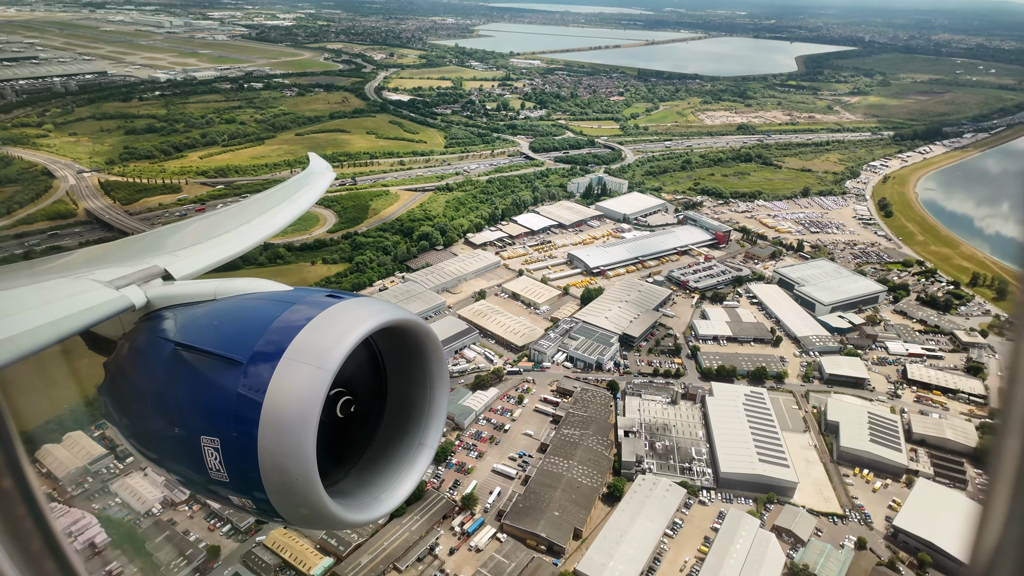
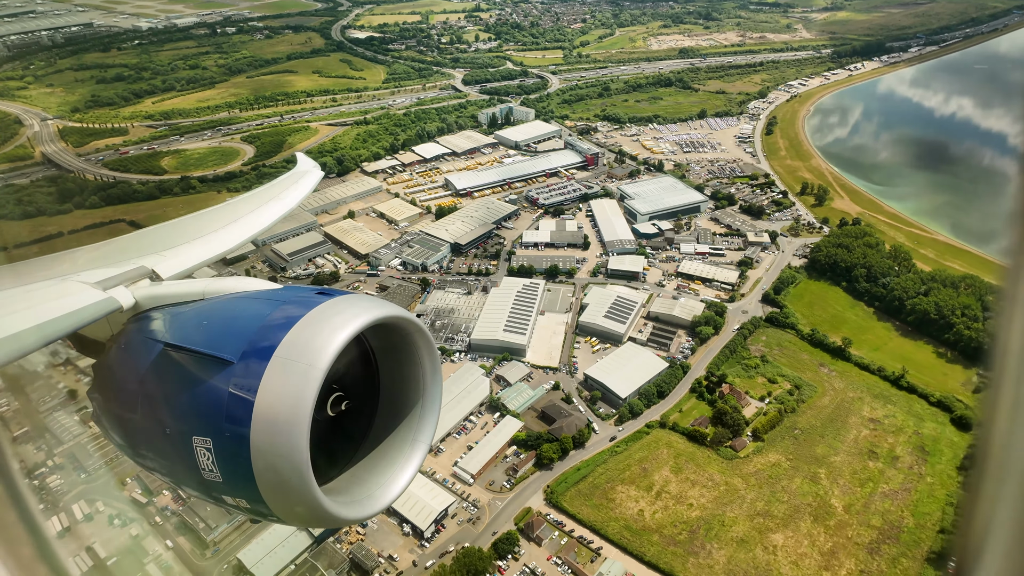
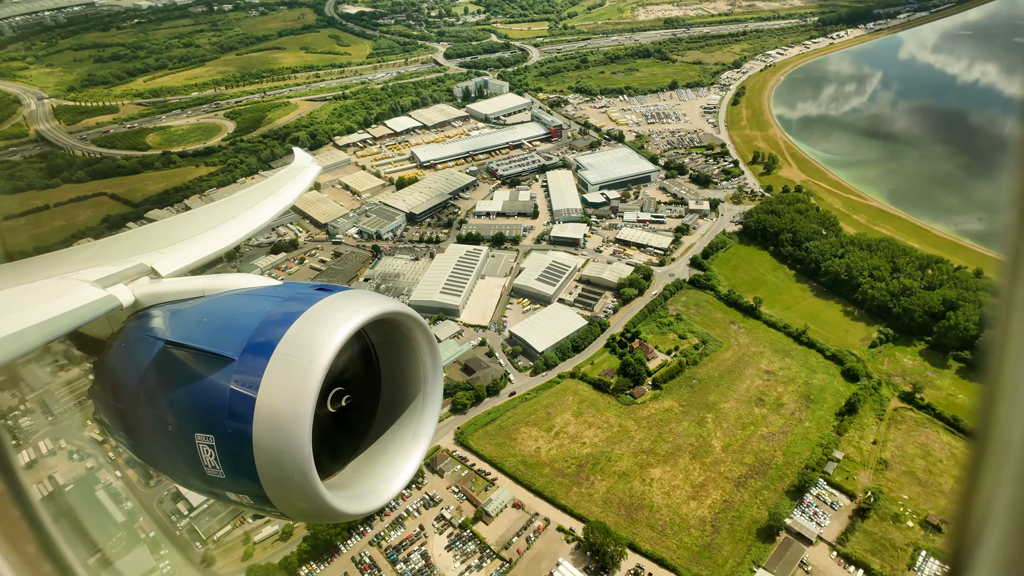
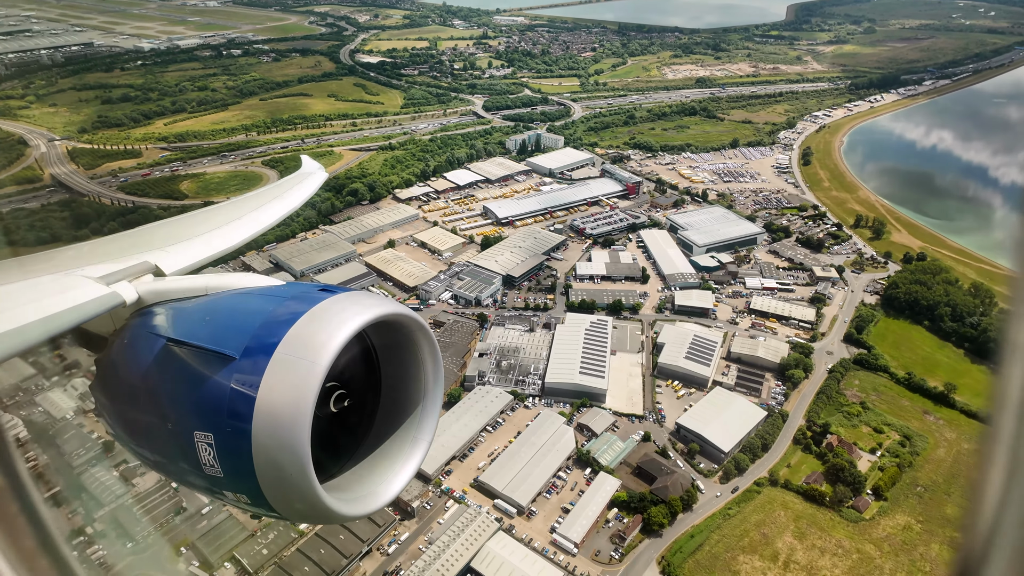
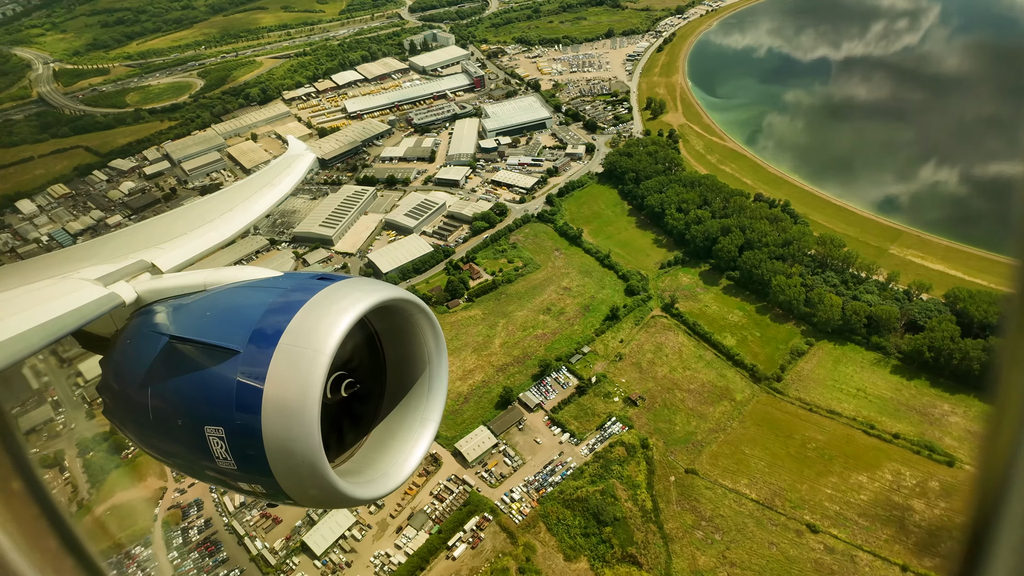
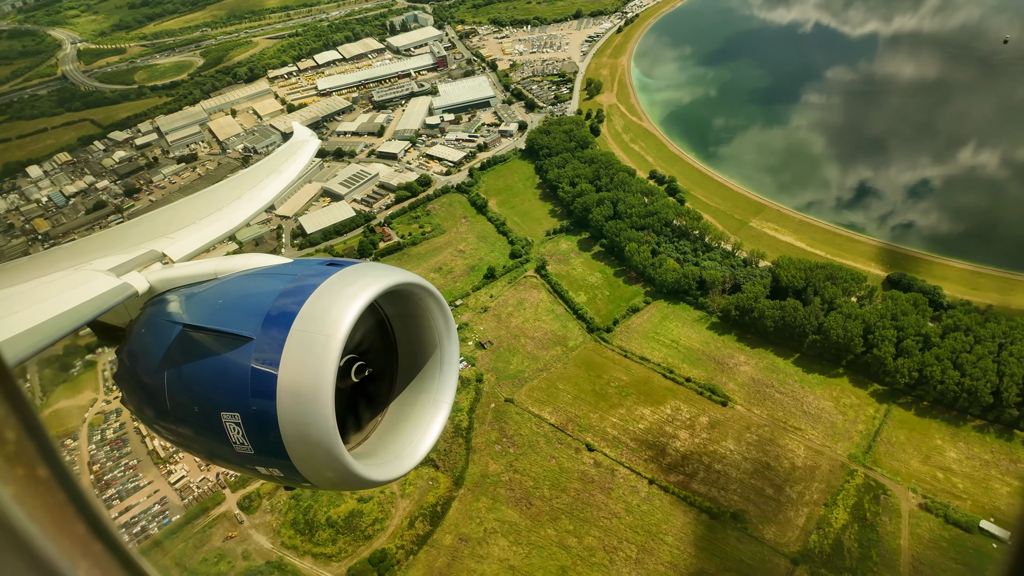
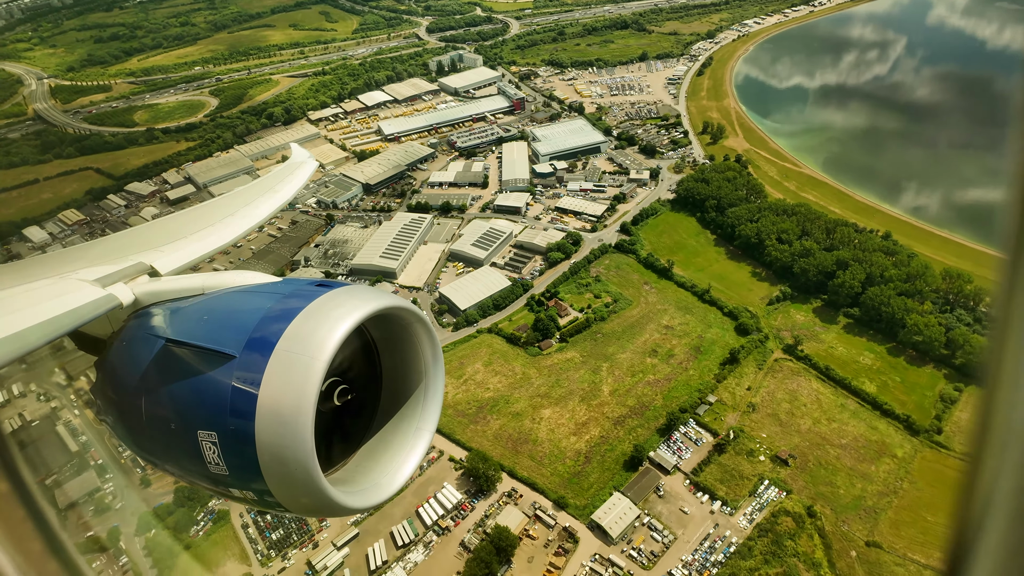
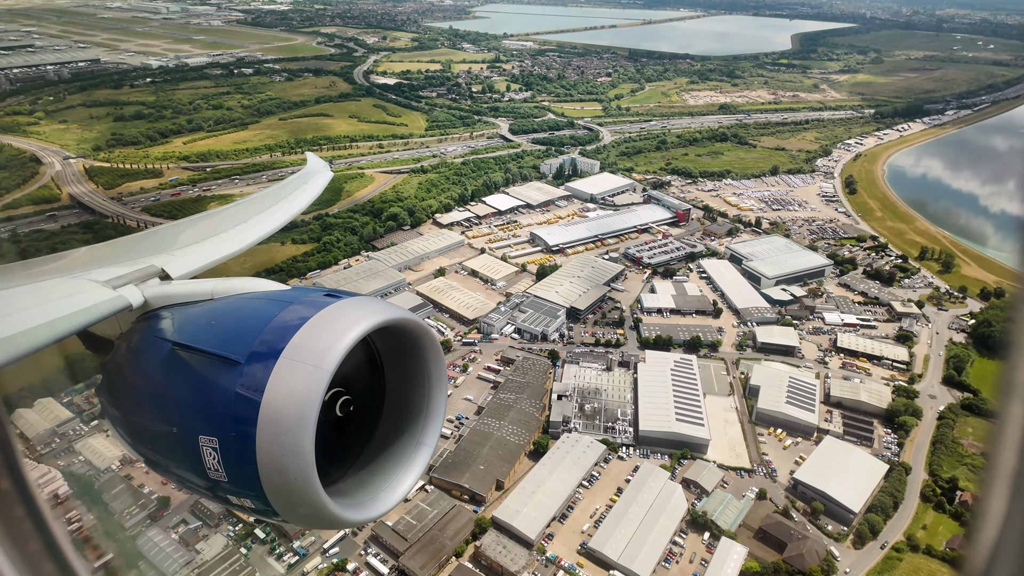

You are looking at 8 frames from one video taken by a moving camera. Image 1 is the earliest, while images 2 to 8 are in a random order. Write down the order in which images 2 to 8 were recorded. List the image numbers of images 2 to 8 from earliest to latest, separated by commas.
8, 4, 2, 3, 7, 5, 6
